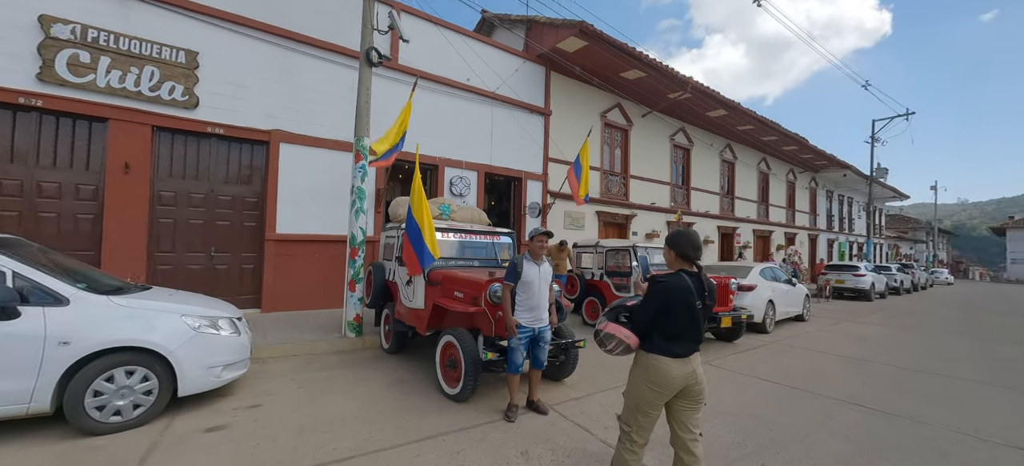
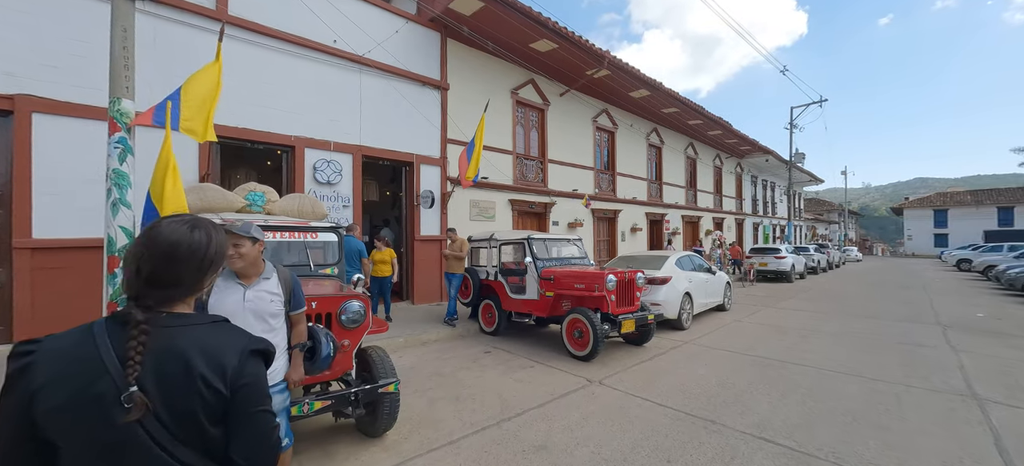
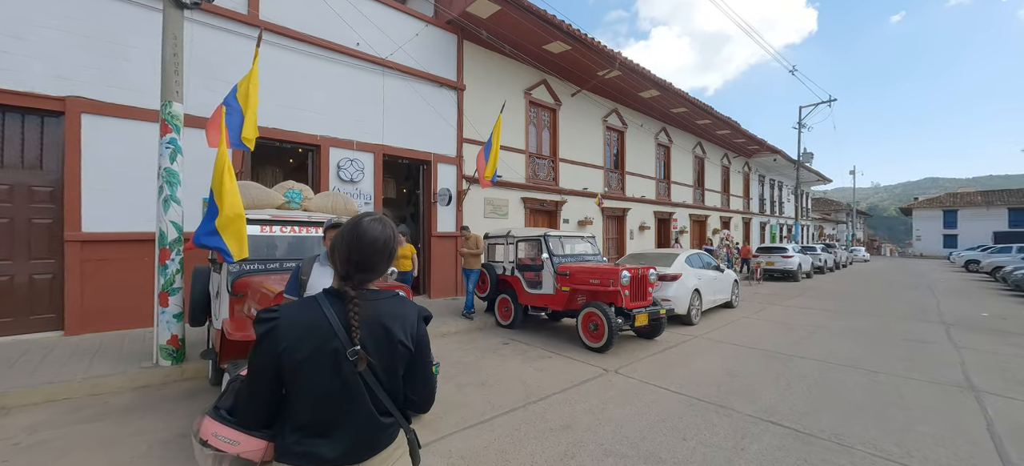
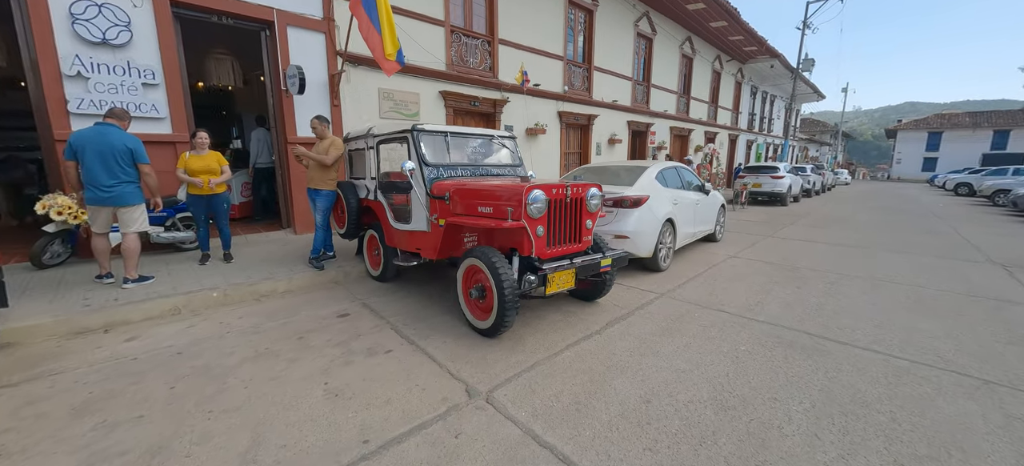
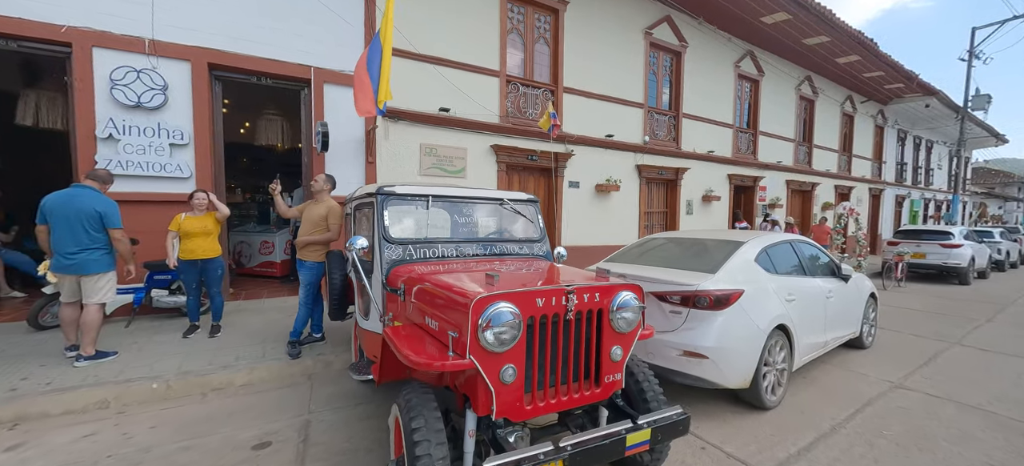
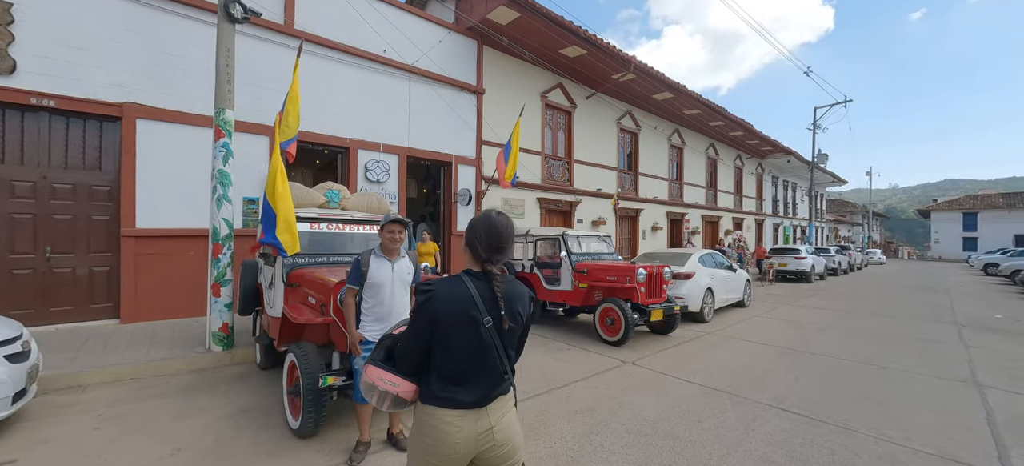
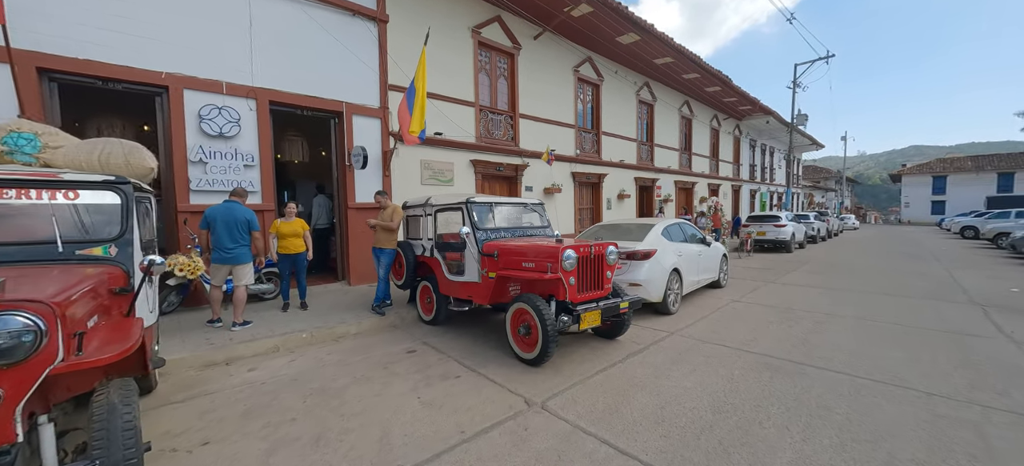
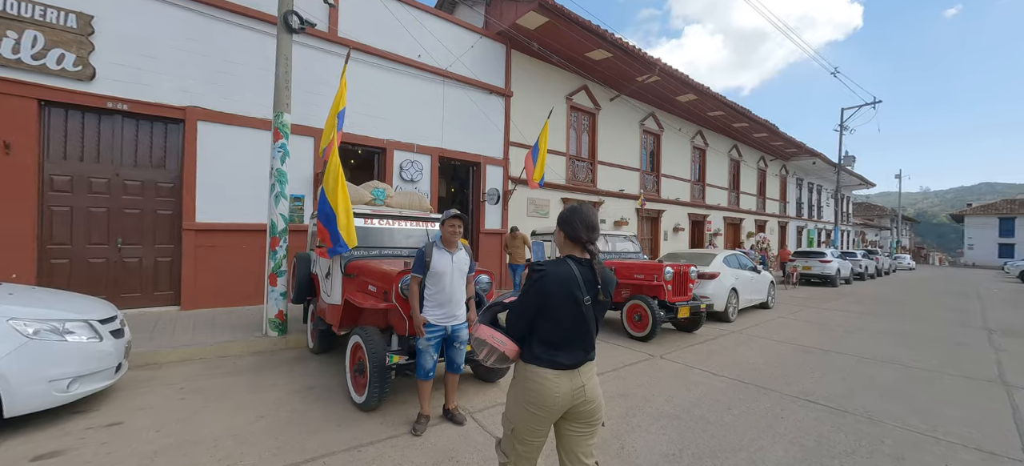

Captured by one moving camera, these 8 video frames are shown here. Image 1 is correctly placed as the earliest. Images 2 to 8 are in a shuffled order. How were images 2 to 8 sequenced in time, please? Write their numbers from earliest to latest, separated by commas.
8, 6, 3, 2, 7, 4, 5
